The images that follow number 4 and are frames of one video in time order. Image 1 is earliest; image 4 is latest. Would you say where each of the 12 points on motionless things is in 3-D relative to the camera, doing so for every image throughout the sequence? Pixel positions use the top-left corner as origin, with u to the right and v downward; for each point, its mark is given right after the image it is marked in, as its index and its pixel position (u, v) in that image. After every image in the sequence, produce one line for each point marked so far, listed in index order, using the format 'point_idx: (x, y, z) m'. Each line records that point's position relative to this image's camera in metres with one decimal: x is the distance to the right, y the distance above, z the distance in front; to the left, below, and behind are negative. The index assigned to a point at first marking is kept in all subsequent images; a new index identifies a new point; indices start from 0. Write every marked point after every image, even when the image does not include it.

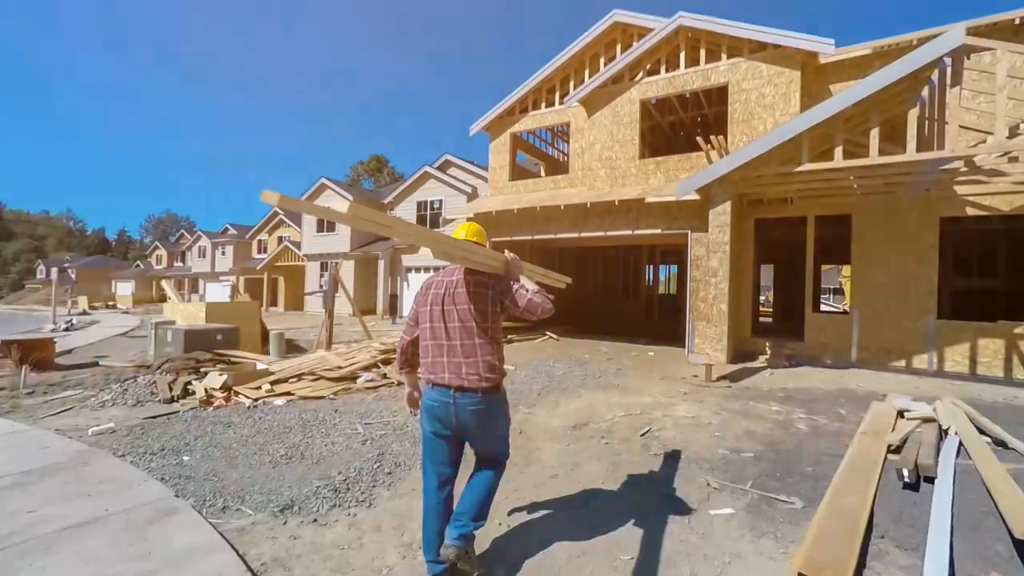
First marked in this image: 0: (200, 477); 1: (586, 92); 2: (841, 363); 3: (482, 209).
0: (-2.6, -1.6, +3.7) m
1: (+2.0, +5.3, +11.8) m
2: (+6.9, -1.6, +9.1) m
3: (-0.9, +2.3, +12.8) m
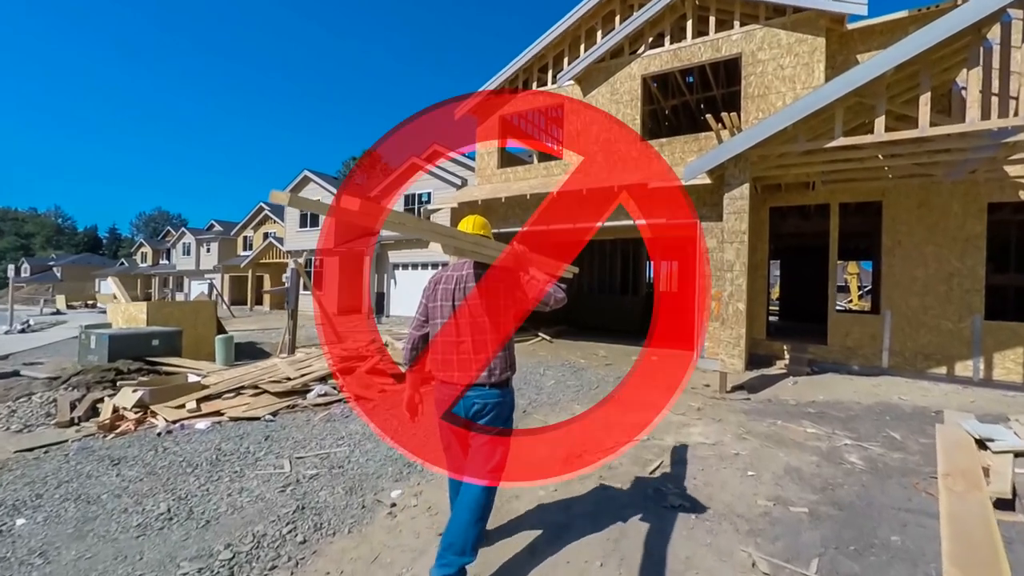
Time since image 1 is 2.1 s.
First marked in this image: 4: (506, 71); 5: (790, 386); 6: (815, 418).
0: (-2.9, -1.6, +2.5) m
1: (+1.7, +5.4, +10.6) m
2: (+6.6, -1.5, +8.0) m
3: (-1.2, +2.4, +11.6) m
4: (-0.2, +6.2, +12.4) m
5: (+4.5, -1.6, +7.1) m
6: (+3.8, -1.6, +5.4) m
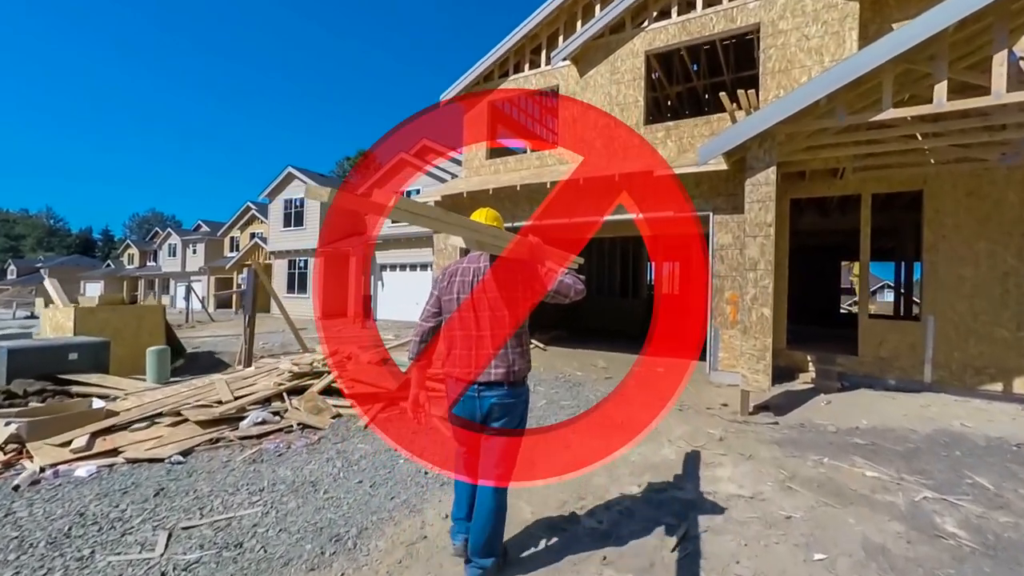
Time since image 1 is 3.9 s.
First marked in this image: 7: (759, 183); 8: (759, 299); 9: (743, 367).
0: (-3.1, -1.6, +1.4) m
1: (+1.4, +5.3, +9.5) m
2: (+6.4, -1.6, +6.9) m
3: (-1.5, +2.3, +10.5) m
4: (-0.4, +6.1, +11.3) m
5: (+4.3, -1.6, +6.0) m
6: (+3.6, -1.6, +4.3) m
7: (+3.6, +1.5, +6.3) m
8: (+3.5, -0.2, +6.3) m
9: (+3.3, -1.1, +6.3) m
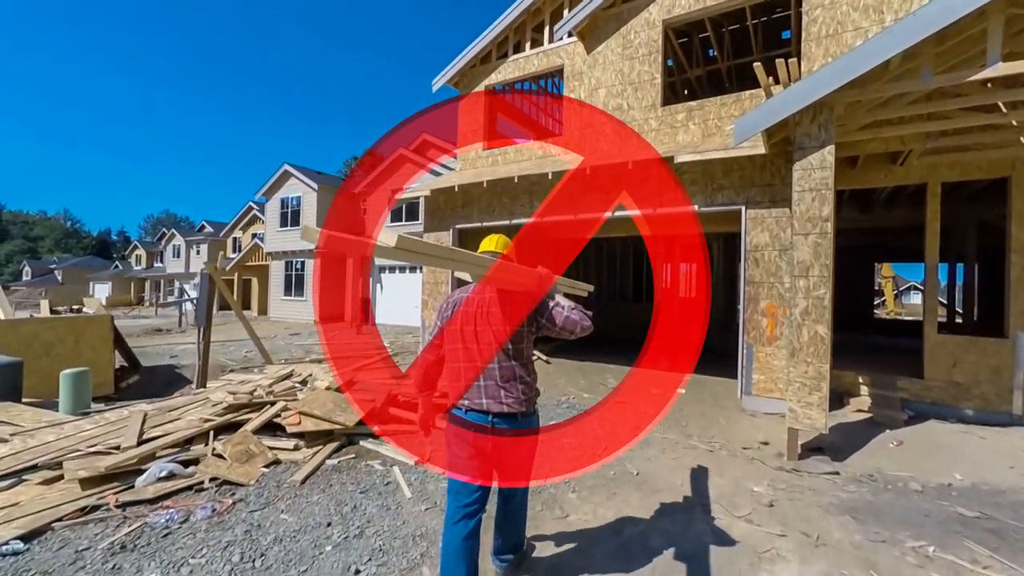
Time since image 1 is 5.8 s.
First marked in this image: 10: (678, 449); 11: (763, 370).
0: (-3.3, -1.7, +0.3) m
1: (+1.4, +5.2, +8.3) m
2: (+6.2, -1.7, +5.6) m
3: (-1.5, +2.2, +9.4) m
4: (-0.4, +6.0, +10.1) m
5: (+4.1, -1.8, +4.7) m
6: (+3.4, -1.8, +3.1) m
7: (+3.4, +1.4, +5.0) m
8: (+3.4, -0.3, +5.0) m
9: (+3.2, -1.3, +5.0) m
10: (+1.9, -1.8, +4.8) m
11: (+3.6, -1.2, +6.2) m
